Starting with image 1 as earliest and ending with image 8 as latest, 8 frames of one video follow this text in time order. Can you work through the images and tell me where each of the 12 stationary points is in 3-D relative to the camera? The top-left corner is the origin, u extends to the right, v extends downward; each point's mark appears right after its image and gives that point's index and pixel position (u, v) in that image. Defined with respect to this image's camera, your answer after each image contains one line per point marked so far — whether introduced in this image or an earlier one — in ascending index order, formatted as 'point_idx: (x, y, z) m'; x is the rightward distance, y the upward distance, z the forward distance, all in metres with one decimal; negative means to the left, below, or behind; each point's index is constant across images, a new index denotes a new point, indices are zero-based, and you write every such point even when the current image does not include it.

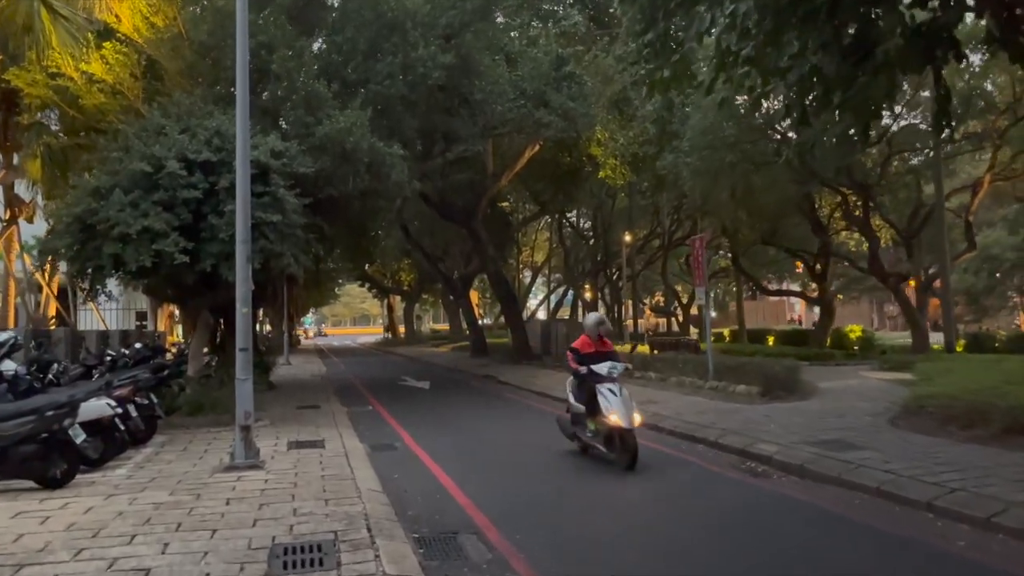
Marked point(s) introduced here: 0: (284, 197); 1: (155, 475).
0: (-4.2, +1.7, +15.1) m
1: (-4.6, -2.4, +10.5) m
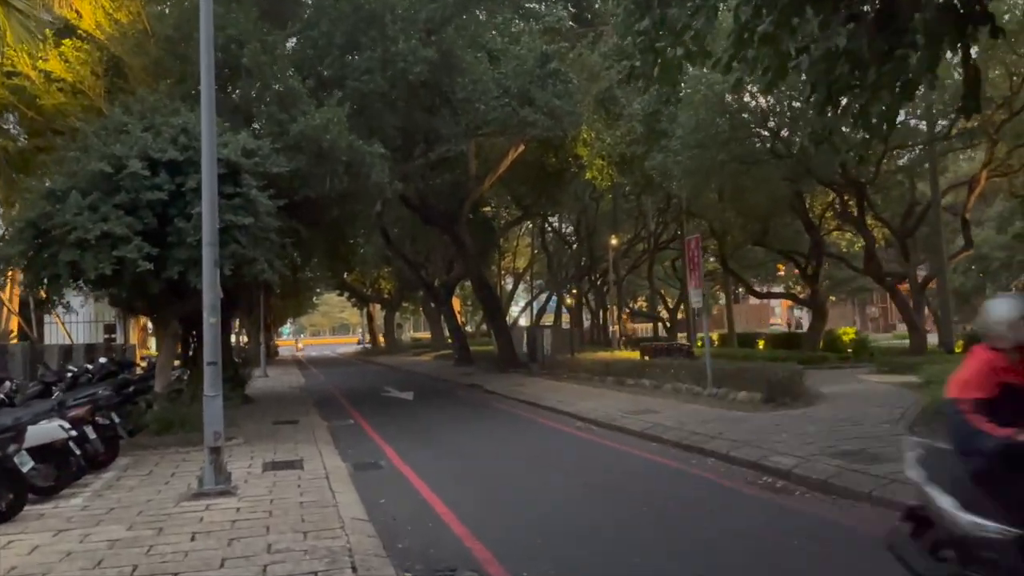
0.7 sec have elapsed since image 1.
0: (-4.4, +1.6, +14.1) m
1: (-4.6, -2.5, +9.5) m
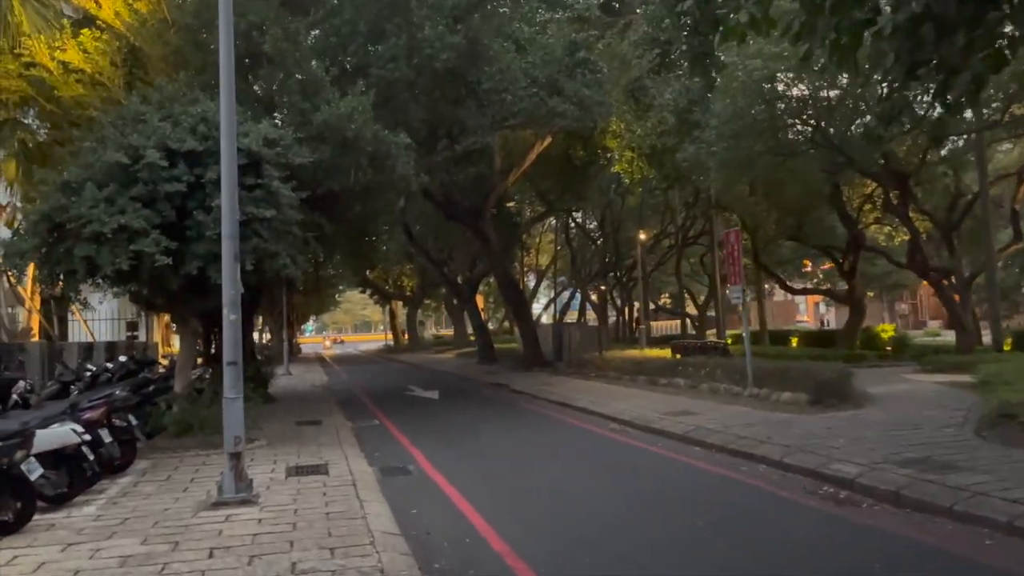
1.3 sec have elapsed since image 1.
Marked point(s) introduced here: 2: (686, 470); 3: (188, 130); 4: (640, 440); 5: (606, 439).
0: (-3.9, +1.6, +13.5) m
1: (-4.2, -2.5, +8.9) m
2: (+2.5, -2.5, +11.4) m
3: (-5.3, +2.6, +13.3) m
4: (+2.2, -2.6, +14.0) m
5: (+1.7, -2.7, +14.5) m
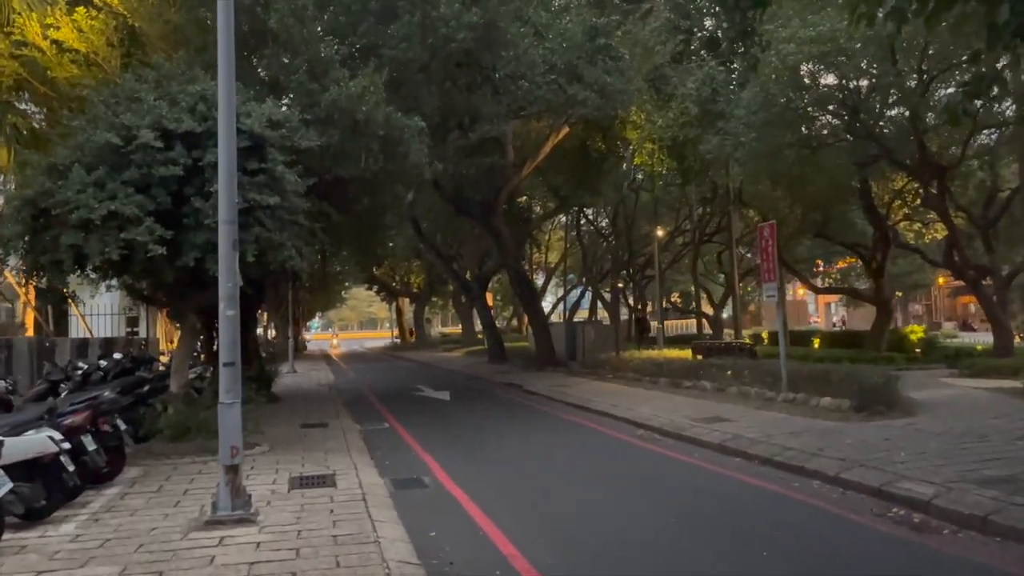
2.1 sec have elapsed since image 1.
0: (-3.5, +1.7, +12.5) m
1: (-3.9, -2.4, +7.9) m
2: (+2.8, -2.5, +10.3) m
3: (-4.9, +2.7, +12.3) m
4: (+2.6, -2.6, +12.9) m
5: (+2.0, -2.6, +13.4) m
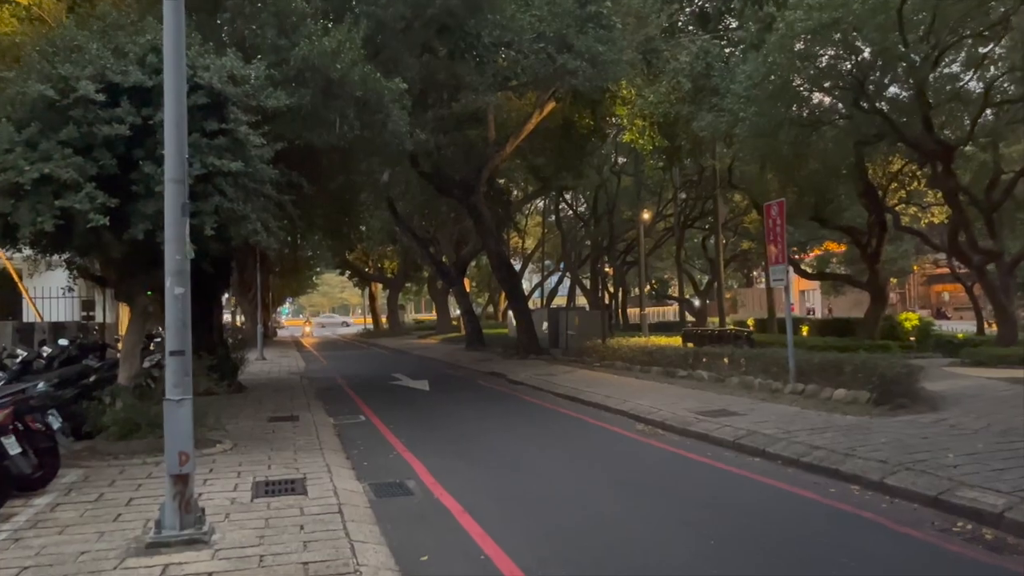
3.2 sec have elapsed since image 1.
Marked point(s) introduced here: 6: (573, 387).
0: (-3.6, +2.0, +11.0) m
1: (-3.8, -2.2, +6.4) m
2: (+2.8, -2.3, +9.1) m
3: (-5.0, +3.0, +10.7) m
4: (+2.5, -2.3, +11.7) m
5: (+1.9, -2.4, +12.2) m
6: (+1.4, -2.3, +18.8) m
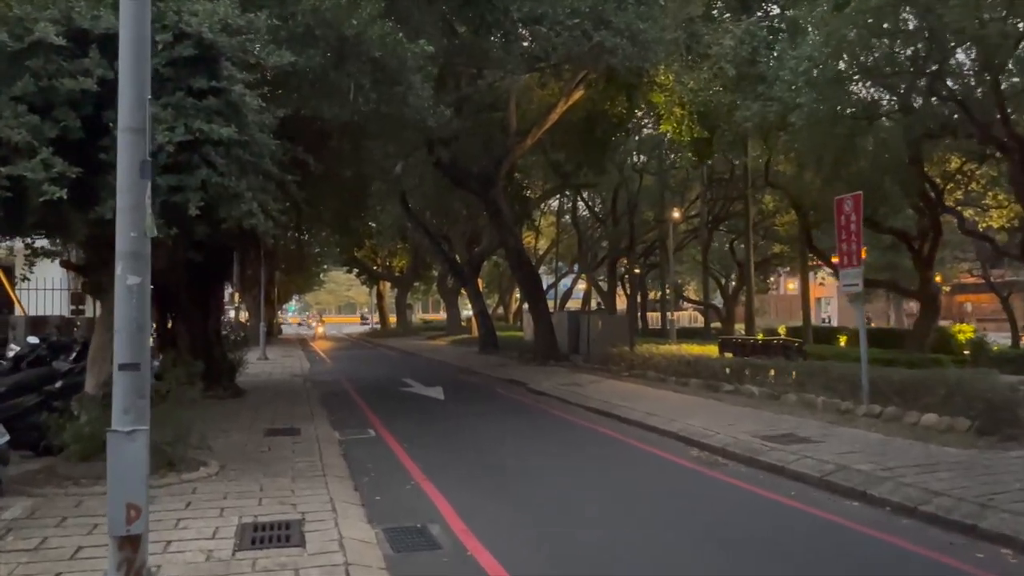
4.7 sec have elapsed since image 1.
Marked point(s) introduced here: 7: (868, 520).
0: (-3.0, +2.1, +9.1) m
1: (-3.4, -2.1, +4.5) m
2: (+3.2, -2.3, +7.2) m
3: (-4.4, +3.1, +8.9) m
4: (+3.0, -2.4, +9.8) m
5: (+2.4, -2.4, +10.3) m
6: (+1.9, -2.3, +16.9) m
7: (+3.5, -2.3, +8.1) m
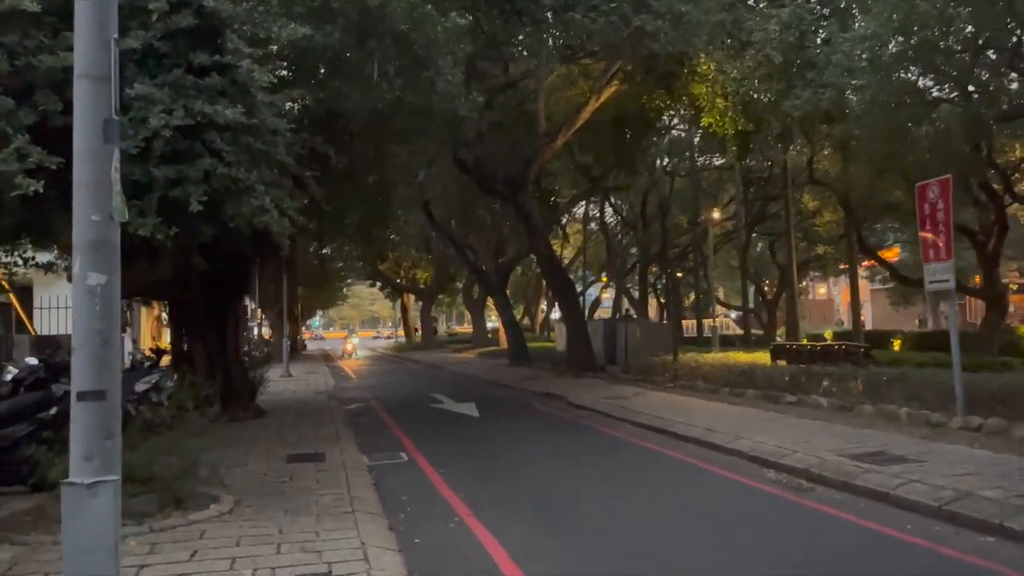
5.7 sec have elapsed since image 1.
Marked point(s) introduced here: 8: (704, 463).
0: (-2.5, +2.0, +7.9) m
1: (-2.9, -2.1, +3.3) m
2: (+3.8, -2.2, +5.7) m
3: (-3.9, +3.0, +7.7) m
4: (+3.6, -2.3, +8.3) m
5: (+3.0, -2.4, +8.8) m
6: (+2.7, -2.4, +15.4) m
7: (+4.1, -2.2, +6.6) m
8: (+2.7, -2.4, +11.2) m
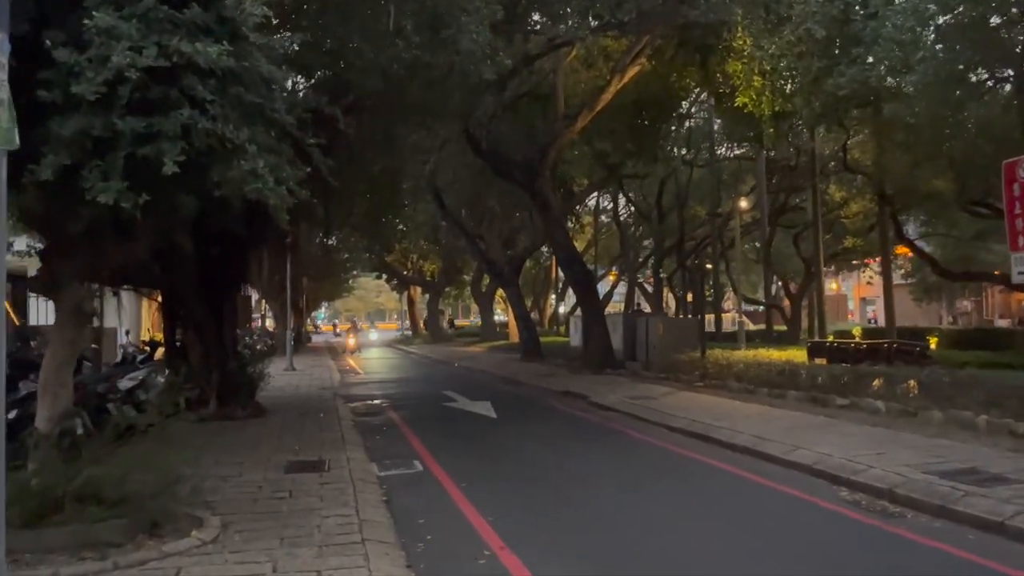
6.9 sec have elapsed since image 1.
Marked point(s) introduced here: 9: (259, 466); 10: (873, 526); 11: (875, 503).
0: (-2.1, +2.2, +6.4) m
1: (-2.6, -2.0, +1.9) m
2: (+4.1, -2.1, +4.2) m
3: (-3.5, +3.1, +6.3) m
4: (+3.9, -2.2, +6.9) m
5: (+3.3, -2.3, +7.4) m
6: (+3.1, -2.3, +14.0) m
7: (+4.4, -2.1, +5.2) m
8: (+3.1, -2.3, +9.8) m
9: (-3.2, -2.2, +10.3) m
10: (+3.4, -2.3, +7.5) m
11: (+3.8, -2.2, +8.5) m
